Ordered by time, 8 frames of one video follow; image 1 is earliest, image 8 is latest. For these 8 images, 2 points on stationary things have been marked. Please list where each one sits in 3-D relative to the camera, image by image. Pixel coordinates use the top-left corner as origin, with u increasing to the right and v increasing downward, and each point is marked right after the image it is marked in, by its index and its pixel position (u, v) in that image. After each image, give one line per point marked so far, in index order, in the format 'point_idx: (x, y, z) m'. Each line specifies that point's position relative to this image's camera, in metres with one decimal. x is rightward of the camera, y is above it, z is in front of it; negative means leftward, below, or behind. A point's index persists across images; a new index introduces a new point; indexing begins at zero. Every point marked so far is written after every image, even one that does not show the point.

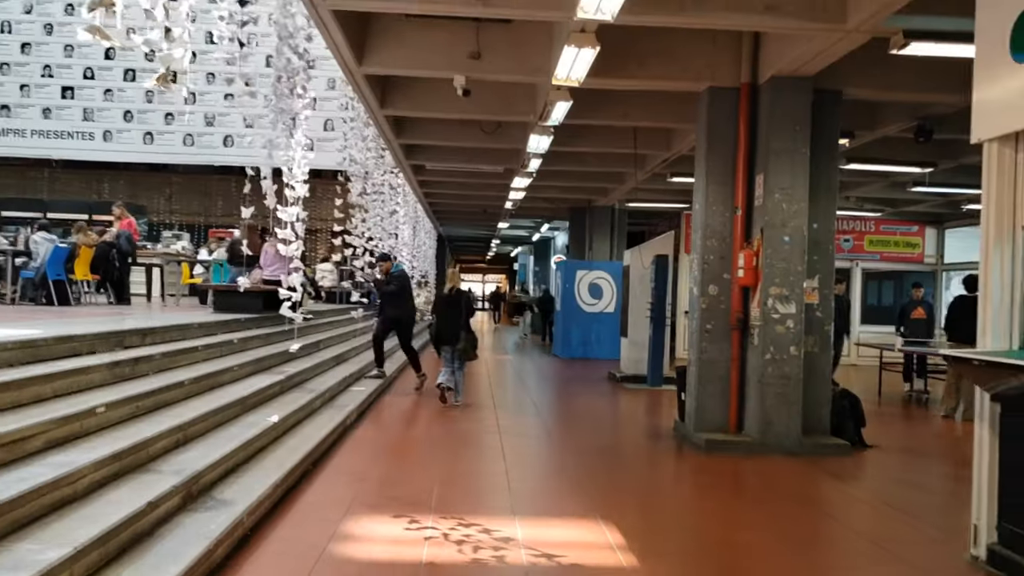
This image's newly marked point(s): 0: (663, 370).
0: (+2.1, -1.2, +12.0) m
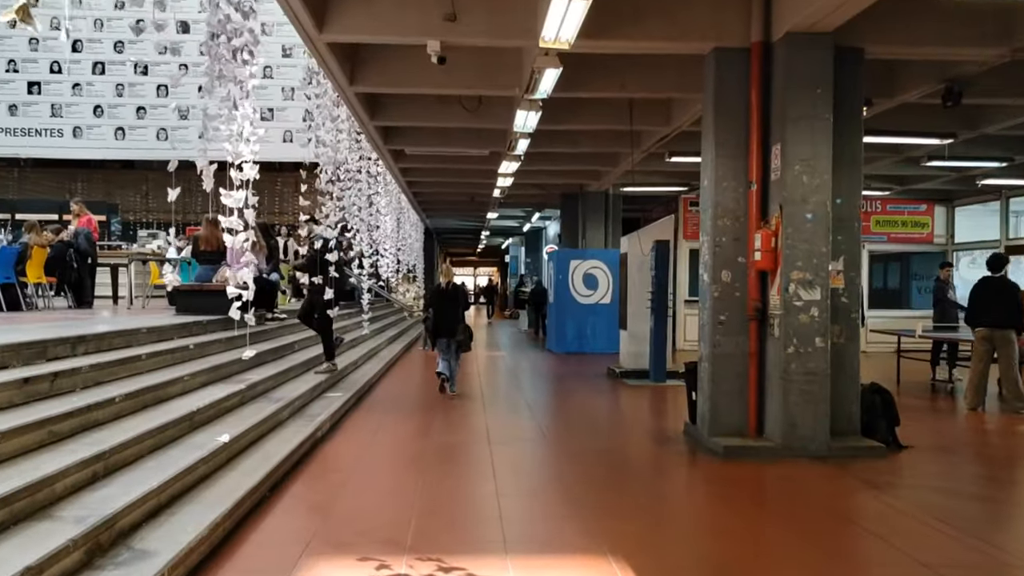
0: (+2.0, -1.1, +11.2) m
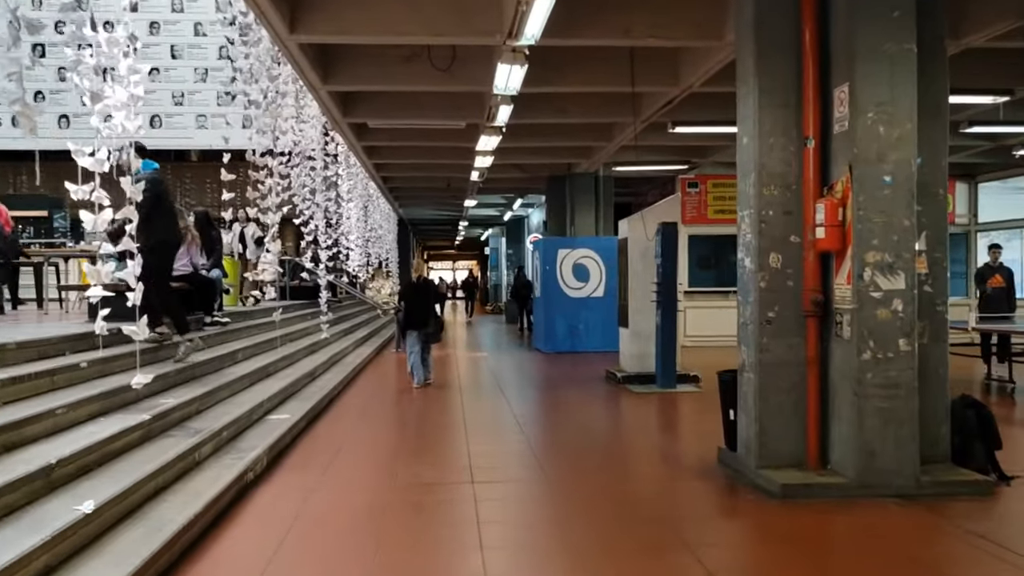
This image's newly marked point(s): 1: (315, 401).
0: (+1.9, -1.0, +9.7) m
1: (-1.9, -1.1, +8.1) m
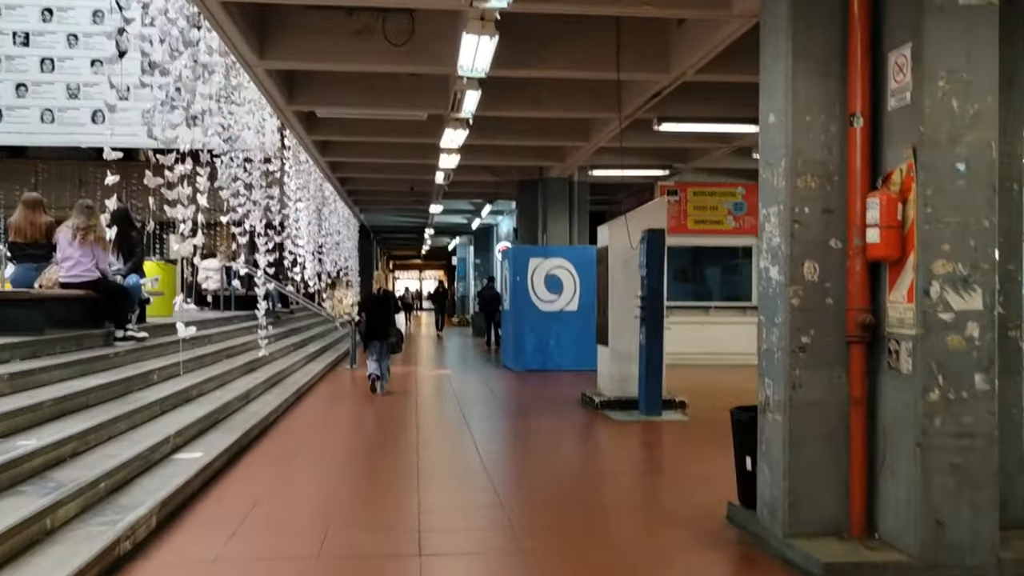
0: (+1.5, -1.1, +8.6) m
1: (-2.2, -1.2, +6.8) m
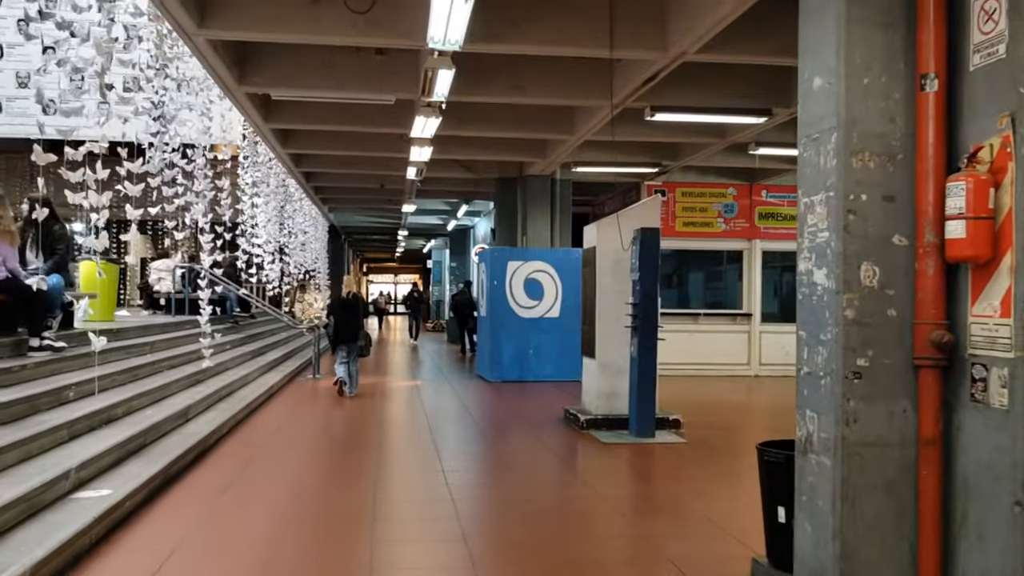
0: (+1.3, -1.2, +7.7) m
1: (-2.3, -1.2, +5.9) m
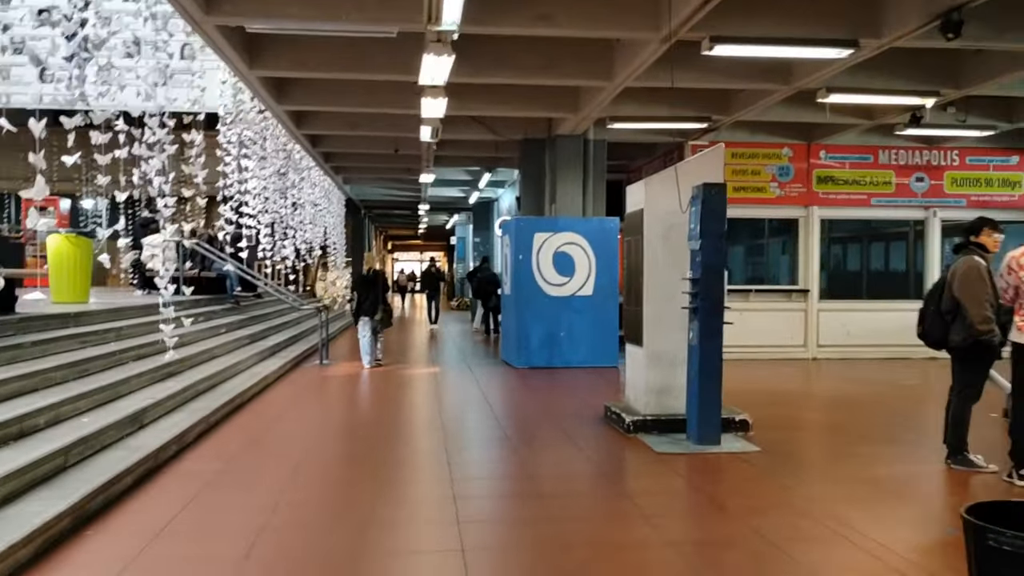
0: (+1.5, -1.0, +6.2) m
1: (-2.2, -1.0, +4.5) m
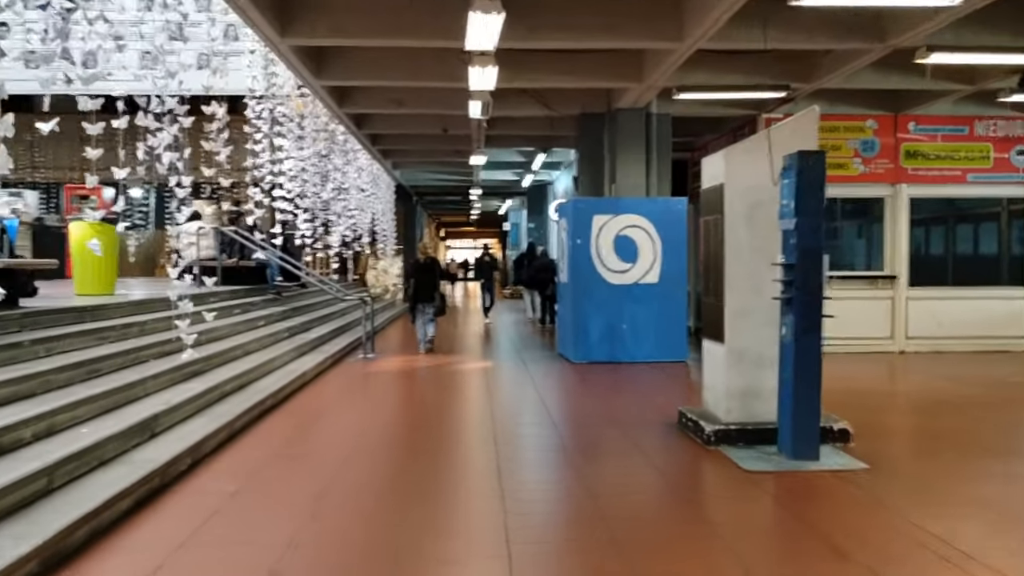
0: (+1.9, -0.9, +5.3) m
1: (-1.9, -1.0, +3.8) m
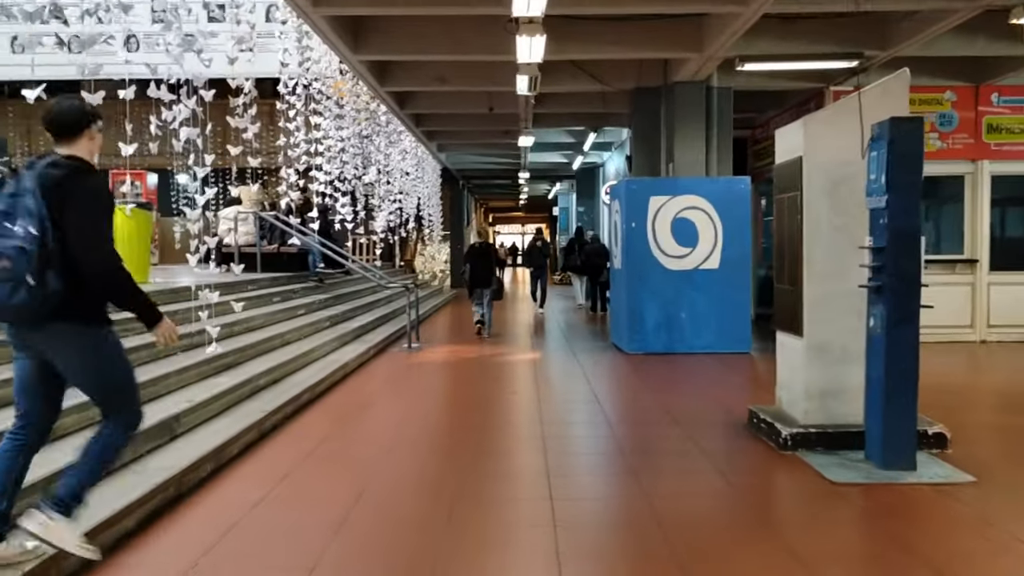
0: (+2.2, -0.8, +4.7) m
1: (-1.7, -1.0, +3.4) m
